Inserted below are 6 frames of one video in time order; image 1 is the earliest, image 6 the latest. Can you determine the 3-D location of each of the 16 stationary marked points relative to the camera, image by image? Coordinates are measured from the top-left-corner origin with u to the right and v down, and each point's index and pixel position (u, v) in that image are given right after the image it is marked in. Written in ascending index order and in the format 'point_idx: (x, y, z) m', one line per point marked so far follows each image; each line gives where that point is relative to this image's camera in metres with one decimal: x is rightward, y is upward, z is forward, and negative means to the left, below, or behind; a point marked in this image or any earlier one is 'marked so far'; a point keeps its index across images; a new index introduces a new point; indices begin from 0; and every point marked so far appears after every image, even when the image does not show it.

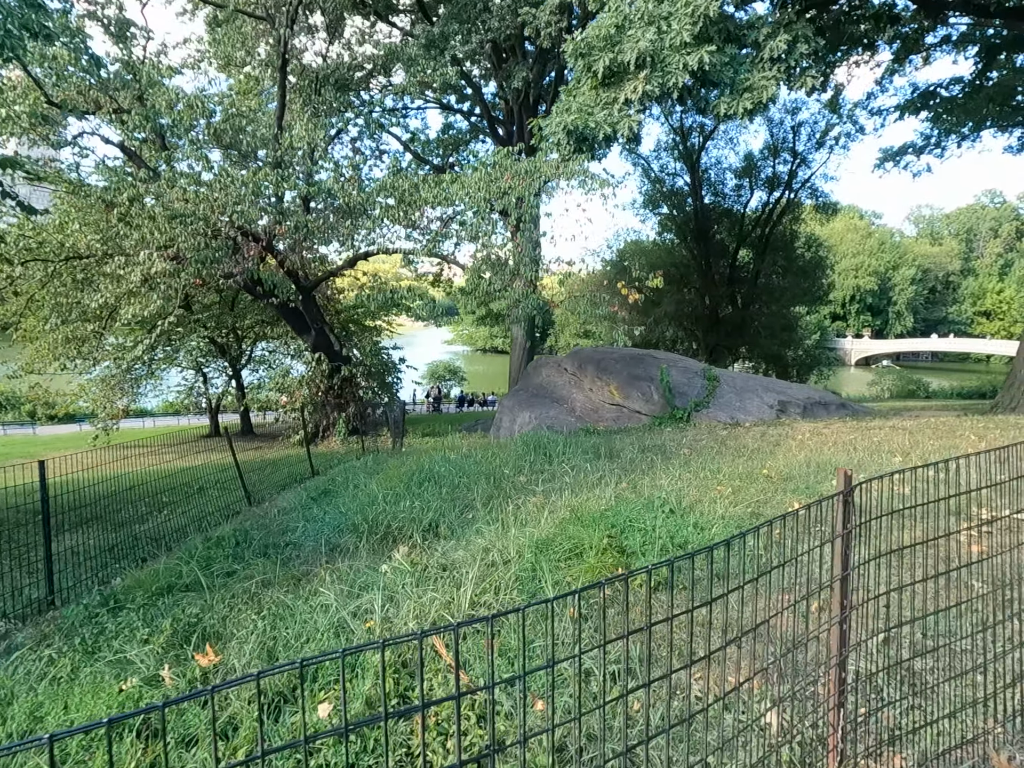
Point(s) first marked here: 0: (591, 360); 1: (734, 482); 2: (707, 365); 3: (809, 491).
0: (+1.6, +0.5, +13.7) m
1: (+1.9, -0.9, +5.6) m
2: (+3.9, +0.4, +13.2) m
3: (+2.3, -0.8, +5.0) m
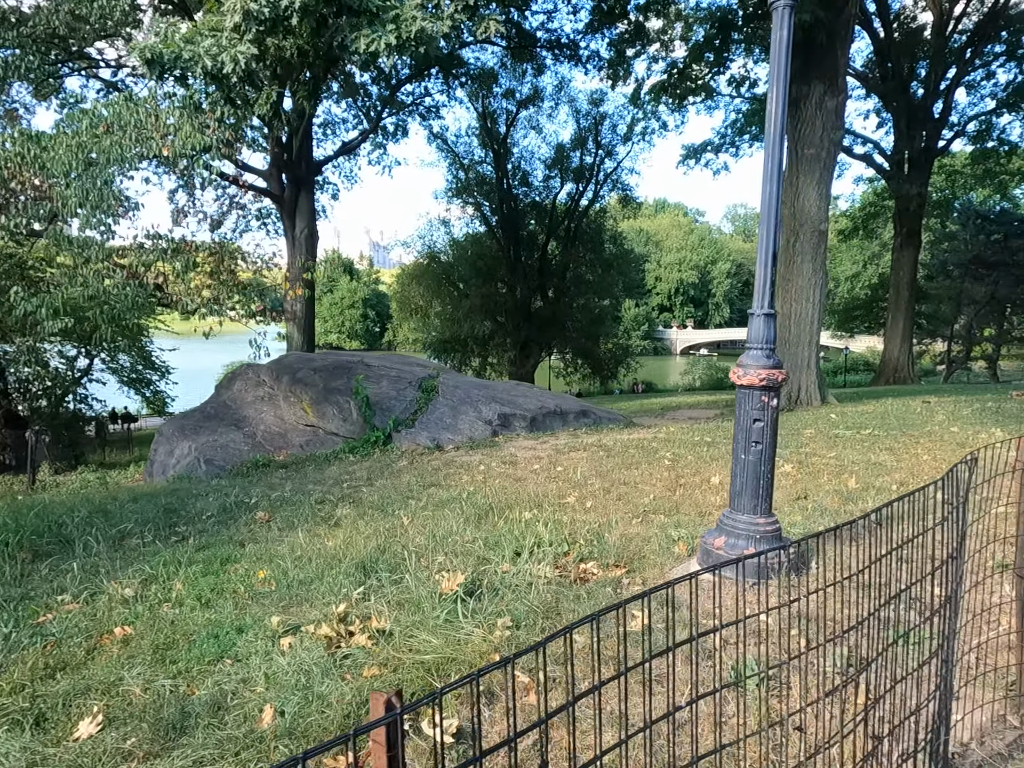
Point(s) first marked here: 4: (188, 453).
0: (-3.8, +0.2, +11.1) m
1: (-1.8, -1.2, +3.3) m
2: (-1.4, +0.2, +11.1) m
3: (-1.3, -1.1, +2.8) m
4: (-4.8, -1.0, +9.8) m
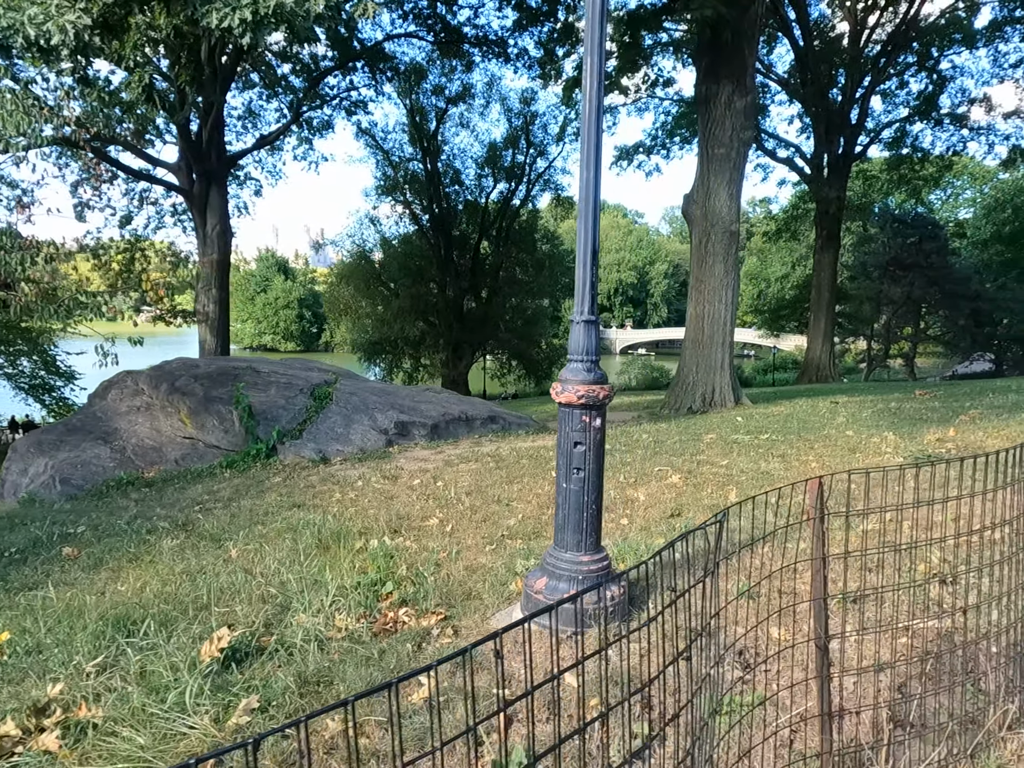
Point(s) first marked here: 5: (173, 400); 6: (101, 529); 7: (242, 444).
0: (-5.3, +0.1, +10.2) m
1: (-2.7, -1.3, +2.6) m
2: (-3.0, +0.1, +10.4) m
3: (-2.2, -1.2, +2.2) m
4: (-6.2, -1.2, +8.8) m
5: (-5.1, -0.2, +9.9) m
6: (-3.4, -1.2, +5.5) m
7: (-3.8, -0.8, +9.2) m
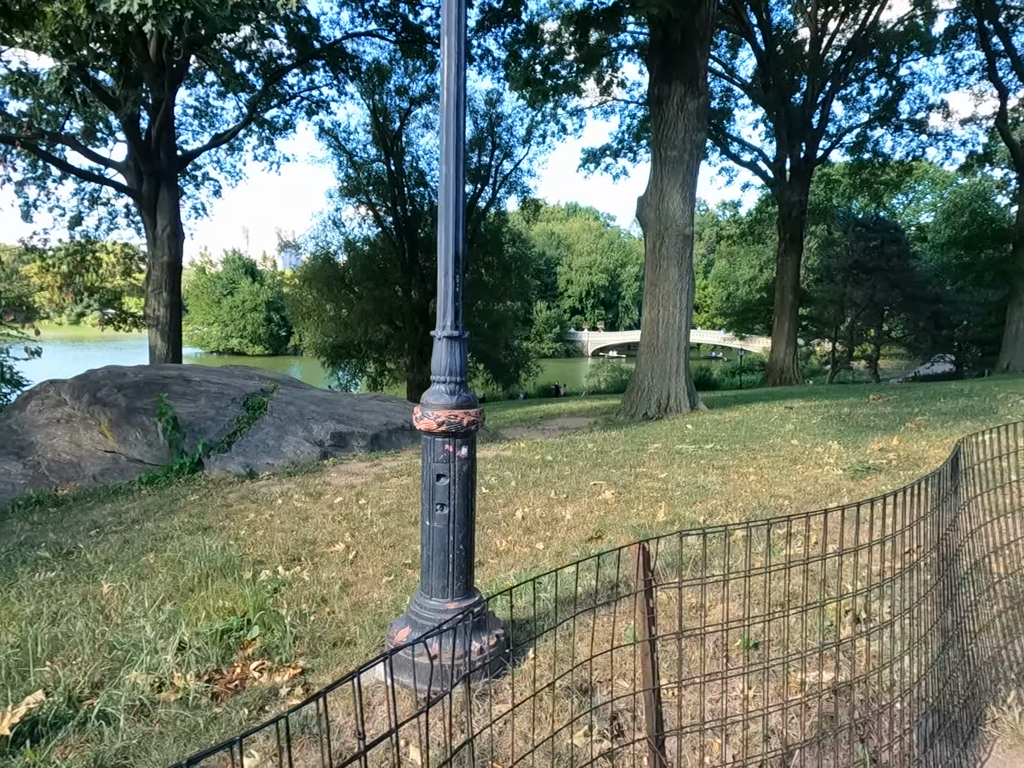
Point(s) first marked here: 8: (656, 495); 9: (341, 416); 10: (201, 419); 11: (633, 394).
0: (-6.2, 0.0, +9.7) m
1: (-3.2, -1.4, +2.1) m
2: (-3.9, -0.1, +9.9) m
3: (-2.7, -1.3, +1.7) m
4: (-7.0, -1.3, +8.2) m
5: (-5.9, -0.4, +9.3) m
6: (-4.0, -1.3, +5.0) m
7: (-4.5, -1.0, +8.7) m
8: (+1.3, -1.0, +5.9) m
9: (-2.6, -0.5, +10.1) m
10: (-4.3, -0.5, +9.1) m
11: (+2.5, -0.2, +13.7) m
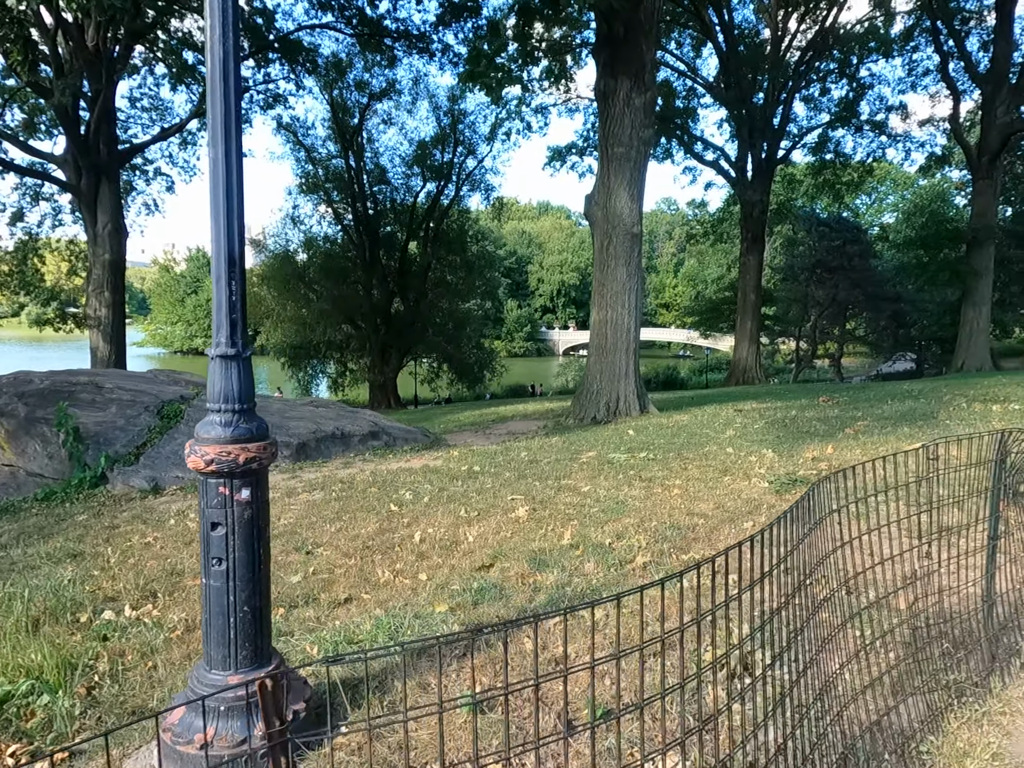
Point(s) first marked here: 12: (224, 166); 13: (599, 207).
0: (-7.1, -0.1, +9.0) m
1: (-3.9, -1.5, +1.6) m
2: (-4.8, -0.1, +9.3) m
3: (-3.3, -1.4, +1.2) m
4: (-7.9, -1.4, +7.5) m
5: (-6.8, -0.5, +8.7) m
6: (-4.8, -1.4, +4.4) m
7: (-5.4, -1.1, +8.1) m
8: (+0.5, -1.1, +5.5) m
9: (-3.6, -0.6, +9.5) m
10: (-5.2, -0.6, +8.5) m
11: (+1.4, -0.3, +13.4) m
12: (-0.9, +0.7, +2.1) m
13: (+1.7, +3.5, +12.9) m
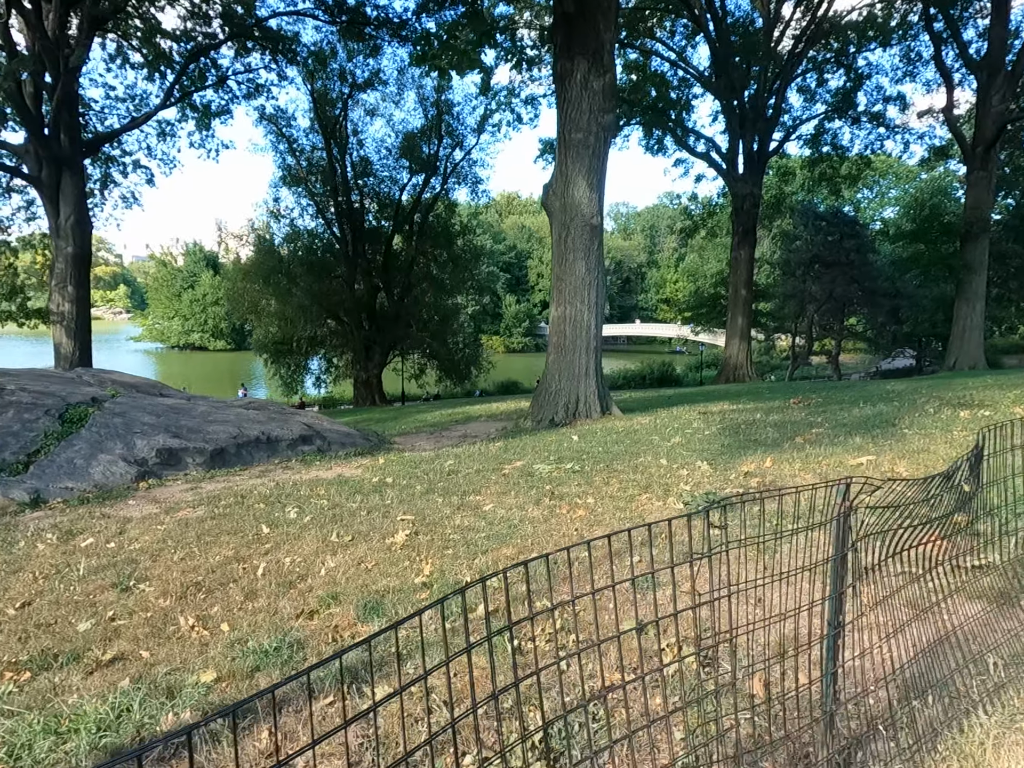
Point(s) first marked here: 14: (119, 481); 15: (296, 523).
0: (-8.0, -0.2, +8.4) m
1: (-4.8, -1.6, +0.9) m
2: (-5.7, -0.2, +8.7) m
3: (-4.3, -1.5, +0.5) m
4: (-8.8, -1.4, +6.9) m
5: (-7.7, -0.5, +8.0) m
6: (-5.7, -1.5, +3.8) m
7: (-6.3, -1.1, +7.5) m
8: (-0.4, -1.1, +4.8) m
9: (-4.4, -0.6, +8.9) m
10: (-6.1, -0.6, +7.8) m
11: (+0.6, -0.3, +12.7) m
12: (-1.8, +0.6, +1.4) m
13: (+0.8, +3.5, +12.2) m
14: (-4.5, -1.1, +7.7) m
15: (-1.8, -1.2, +5.6) m
